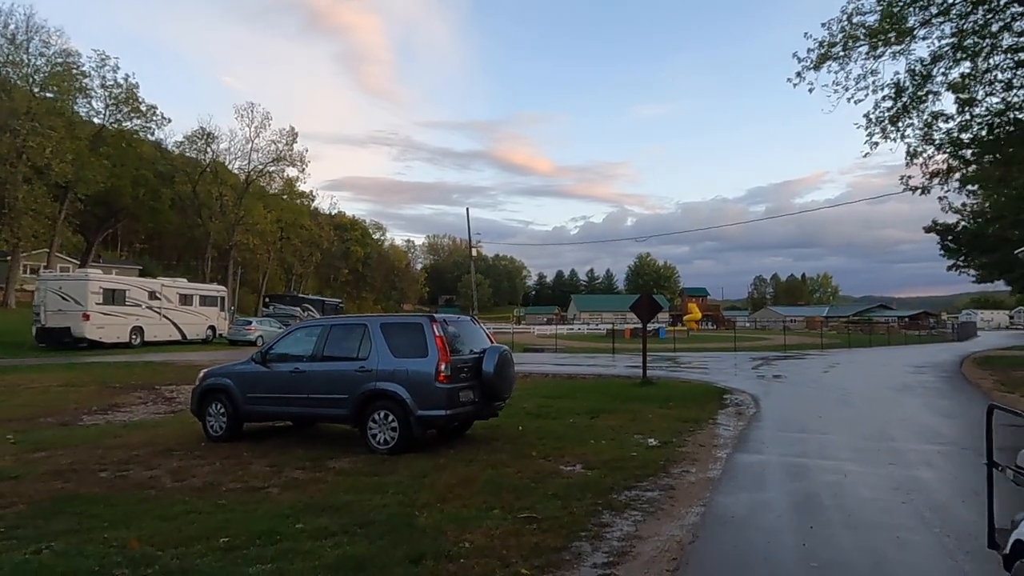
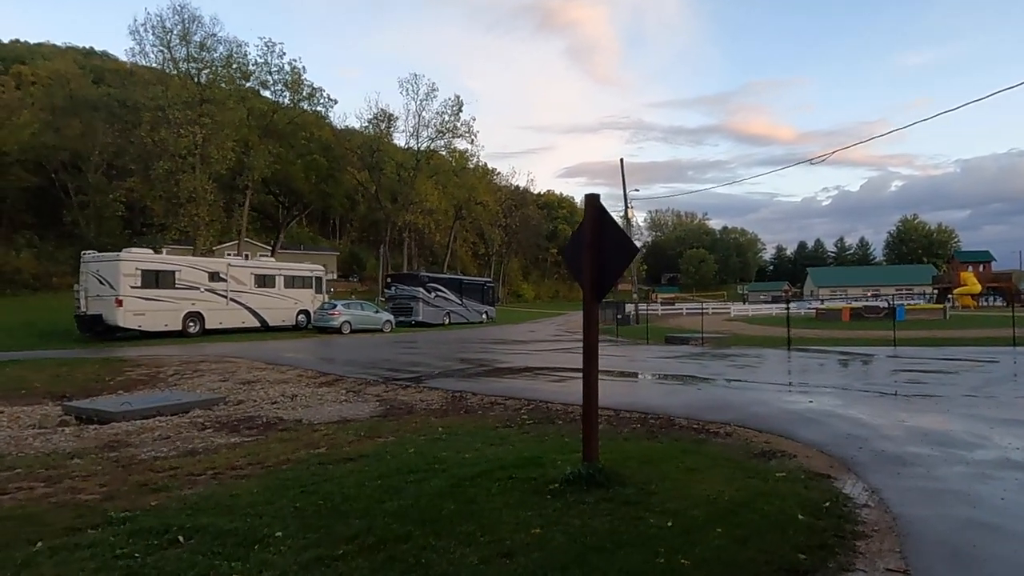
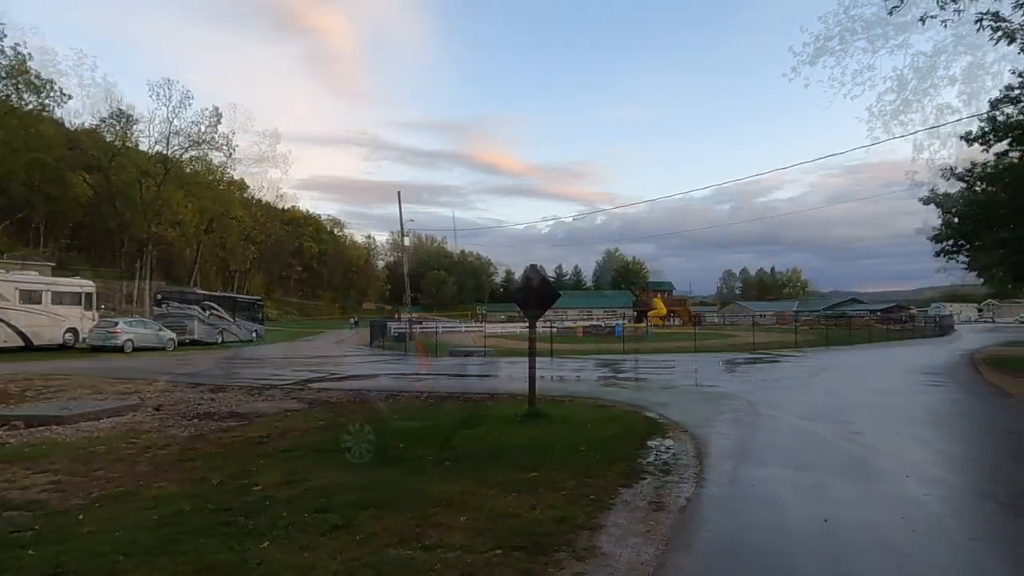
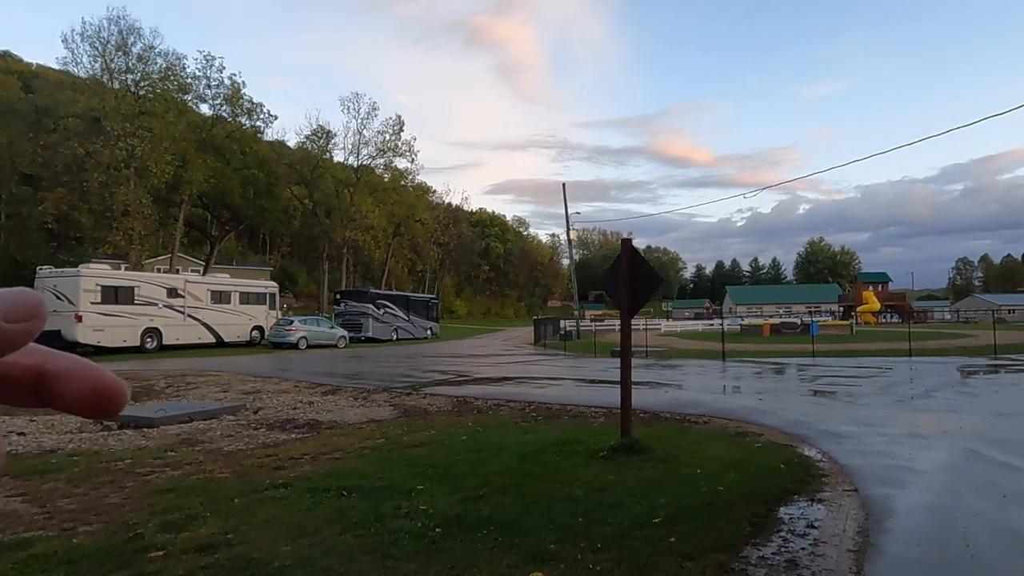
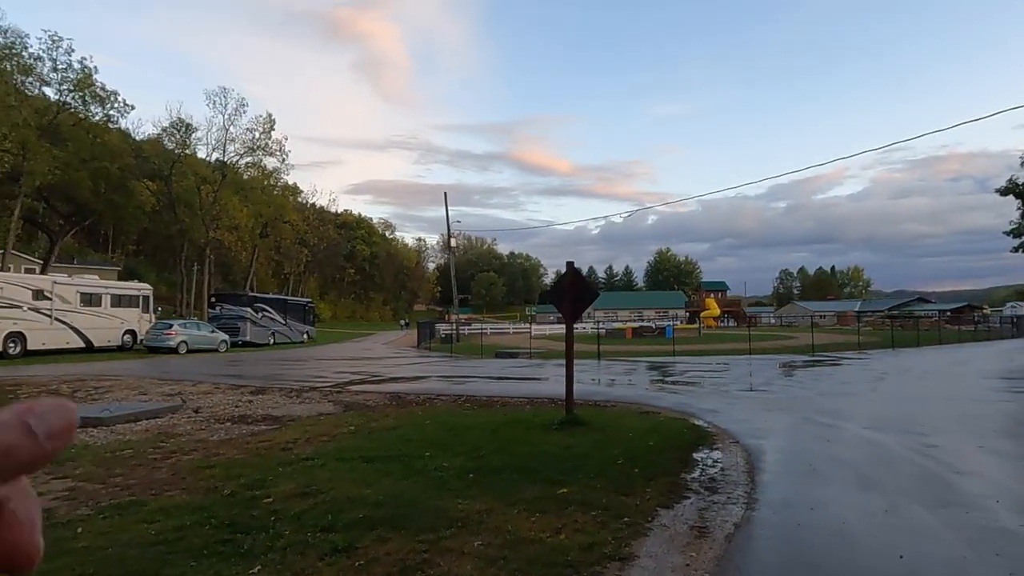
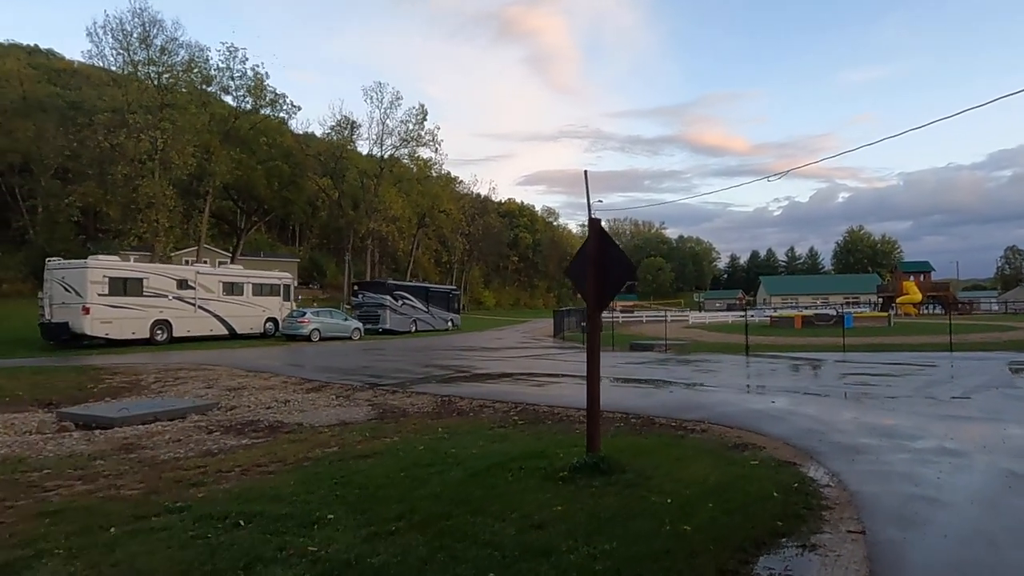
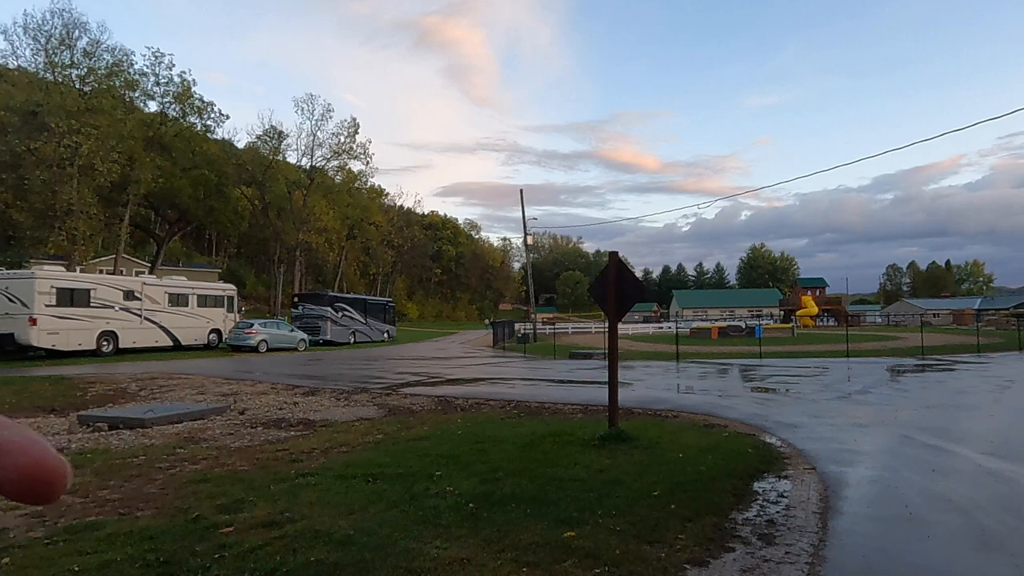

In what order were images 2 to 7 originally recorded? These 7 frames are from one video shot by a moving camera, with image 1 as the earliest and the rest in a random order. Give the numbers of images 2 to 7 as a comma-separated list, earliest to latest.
3, 5, 7, 4, 6, 2
